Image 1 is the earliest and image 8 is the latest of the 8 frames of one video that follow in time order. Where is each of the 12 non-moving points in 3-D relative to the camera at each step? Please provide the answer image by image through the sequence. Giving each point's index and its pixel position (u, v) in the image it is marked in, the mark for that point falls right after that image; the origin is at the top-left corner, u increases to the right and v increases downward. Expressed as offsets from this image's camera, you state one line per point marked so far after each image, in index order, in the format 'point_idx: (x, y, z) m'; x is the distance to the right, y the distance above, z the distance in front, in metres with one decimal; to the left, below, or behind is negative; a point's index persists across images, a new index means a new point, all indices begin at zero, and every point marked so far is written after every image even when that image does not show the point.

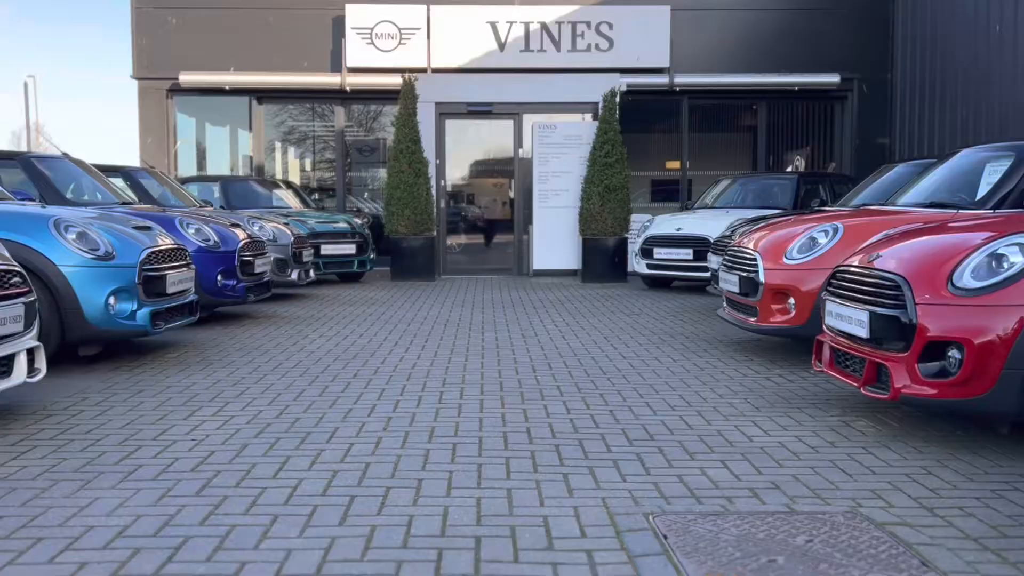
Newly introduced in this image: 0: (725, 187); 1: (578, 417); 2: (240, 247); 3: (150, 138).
0: (+3.1, +1.5, +13.4) m
1: (+0.3, -0.6, +4.6) m
2: (-2.5, +0.4, +8.4) m
3: (-5.9, +2.5, +15.3) m
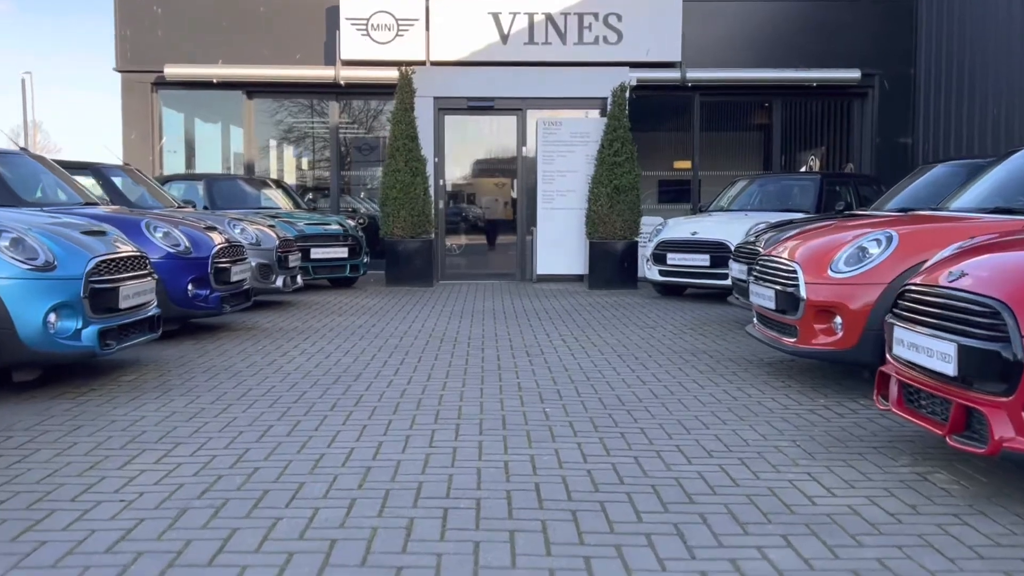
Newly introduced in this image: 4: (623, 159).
0: (+3.1, +1.3, +12.6) m
1: (+0.3, -0.7, +3.8) m
2: (-2.4, +0.3, +7.6) m
3: (-5.9, +2.4, +14.5) m
4: (+1.5, +1.7, +12.4) m
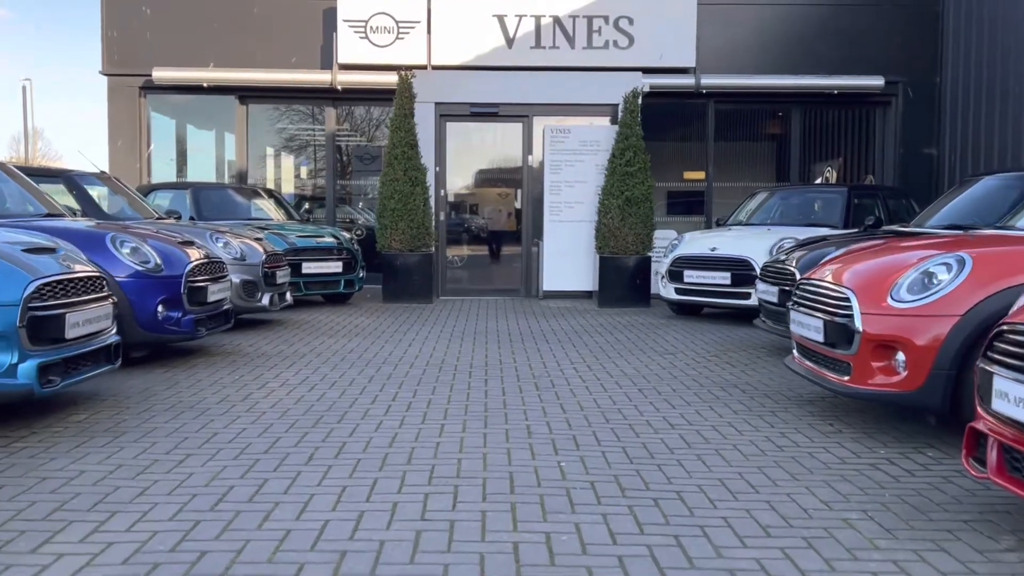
0: (+3.2, +1.1, +11.8) m
1: (+0.4, -0.9, +3.0) m
2: (-2.4, +0.1, +6.9) m
3: (-5.8, +2.2, +13.8) m
4: (+1.5, +1.5, +11.7) m
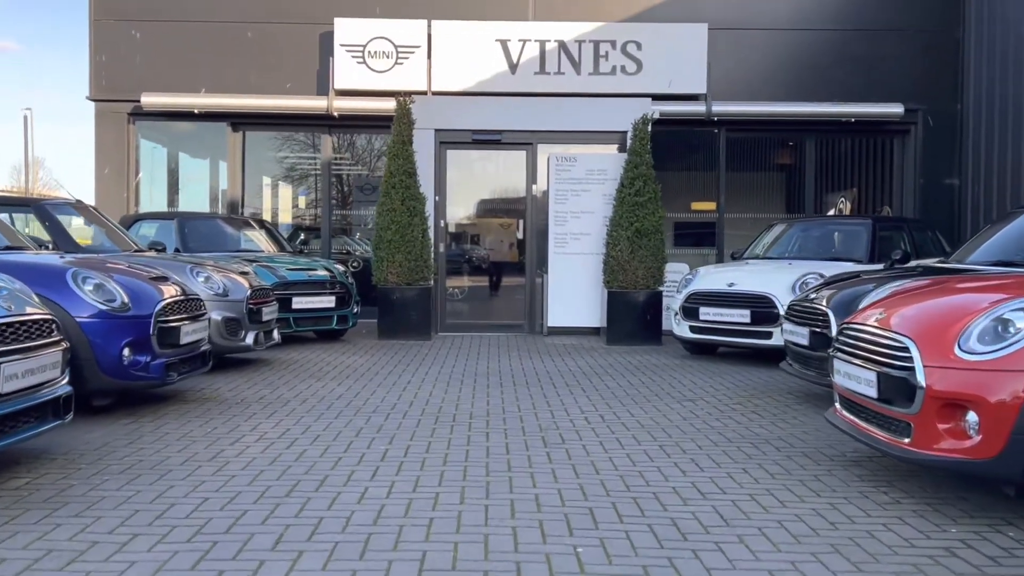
0: (+3.2, +0.7, +11.2) m
1: (+0.4, -1.0, +2.3) m
2: (-2.4, -0.1, +6.2) m
3: (-5.8, +1.7, +13.2) m
4: (+1.6, +1.1, +11.0) m
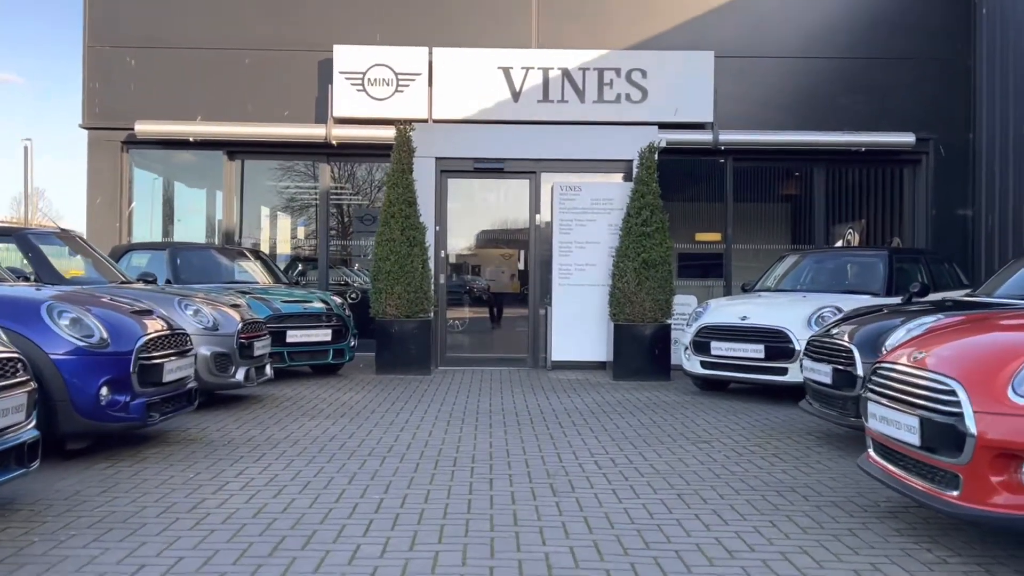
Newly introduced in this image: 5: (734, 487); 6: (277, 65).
0: (+3.3, +0.3, +10.9) m
1: (+0.4, -1.1, +1.9) m
2: (-2.3, -0.4, +5.8) m
3: (-5.7, +1.3, +12.9) m
4: (+1.6, +0.7, +10.7) m
5: (+1.2, -1.1, +5.2) m
6: (-3.2, +3.1, +12.8) m
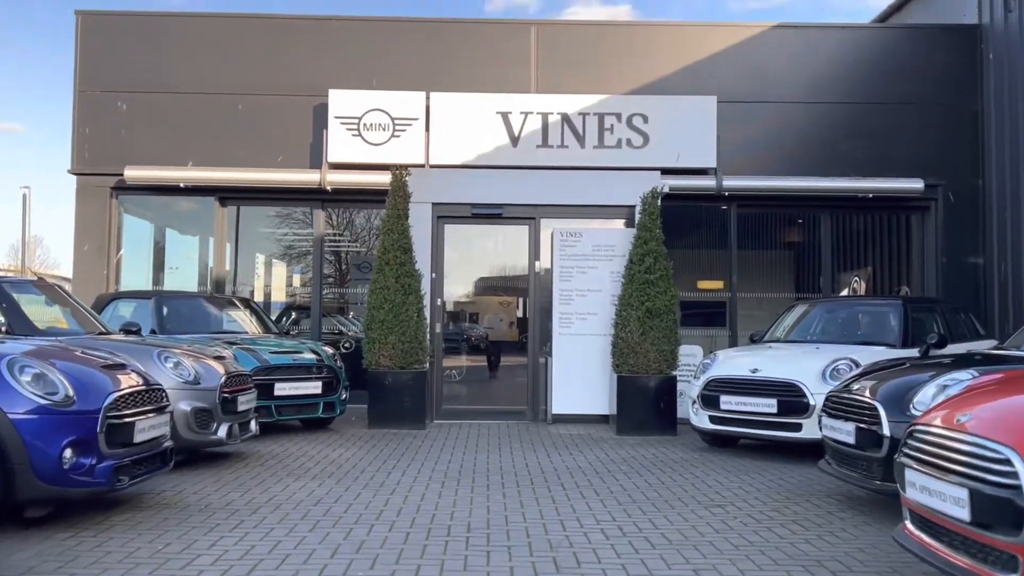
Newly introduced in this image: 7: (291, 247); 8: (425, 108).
0: (+3.2, -0.3, +10.5) m
1: (+0.4, -1.2, +1.5) m
2: (-2.3, -0.7, +5.4) m
3: (-5.7, +0.6, +12.5) m
4: (+1.6, +0.1, +10.3) m
5: (+1.2, -1.4, +4.7) m
6: (-3.3, +2.4, +12.6) m
7: (-3.1, +0.6, +12.8) m
8: (-1.1, +2.3, +11.8) m
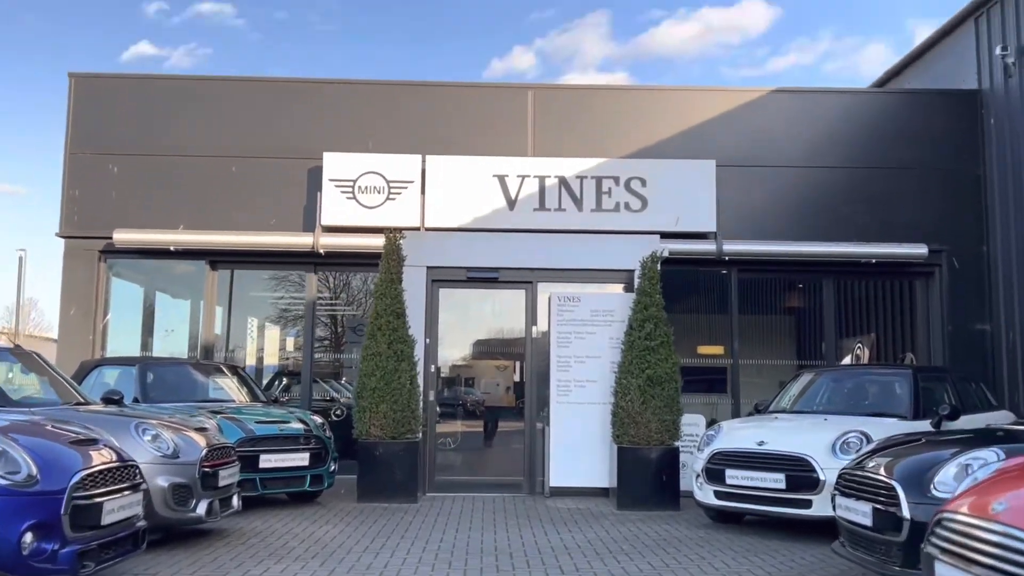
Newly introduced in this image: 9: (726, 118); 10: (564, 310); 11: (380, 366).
0: (+3.2, -1.0, +10.1) m
1: (+0.4, -1.4, +1.1) m
2: (-2.4, -1.1, +5.0) m
3: (-5.8, -0.3, +12.2) m
4: (+1.6, -0.6, +10.0) m
5: (+1.2, -1.7, +4.3) m
6: (-3.3, +1.5, +12.4) m
7: (-3.2, -0.3, +12.5) m
8: (-1.1, +1.5, +11.6) m
9: (+2.9, +2.3, +12.7) m
10: (+0.6, -0.3, +10.8) m
11: (-1.4, -0.8, +10.0) m
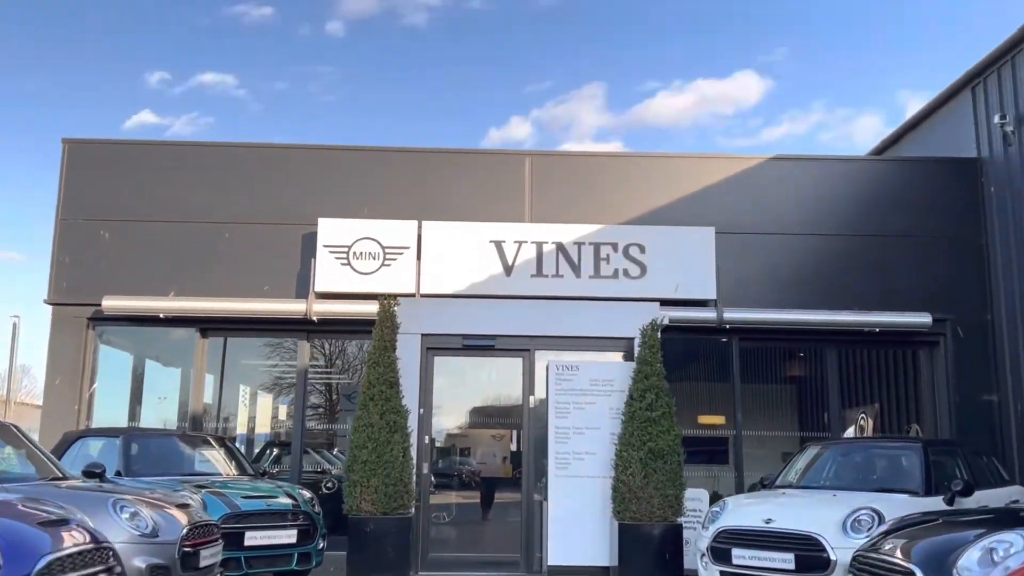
0: (+3.2, -1.8, +9.8) m
1: (+0.4, -1.4, +0.7) m
2: (-2.4, -1.4, +4.7) m
3: (-5.8, -1.1, +11.9) m
4: (+1.5, -1.3, +9.7) m
5: (+1.2, -2.0, +3.9) m
6: (-3.3, +0.7, +12.2) m
7: (-3.2, -1.2, +12.2) m
8: (-1.2, +0.6, +11.5) m
9: (+2.9, +1.4, +12.7) m
10: (+0.6, -1.0, +10.5) m
11: (-1.4, -1.6, +9.7) m
